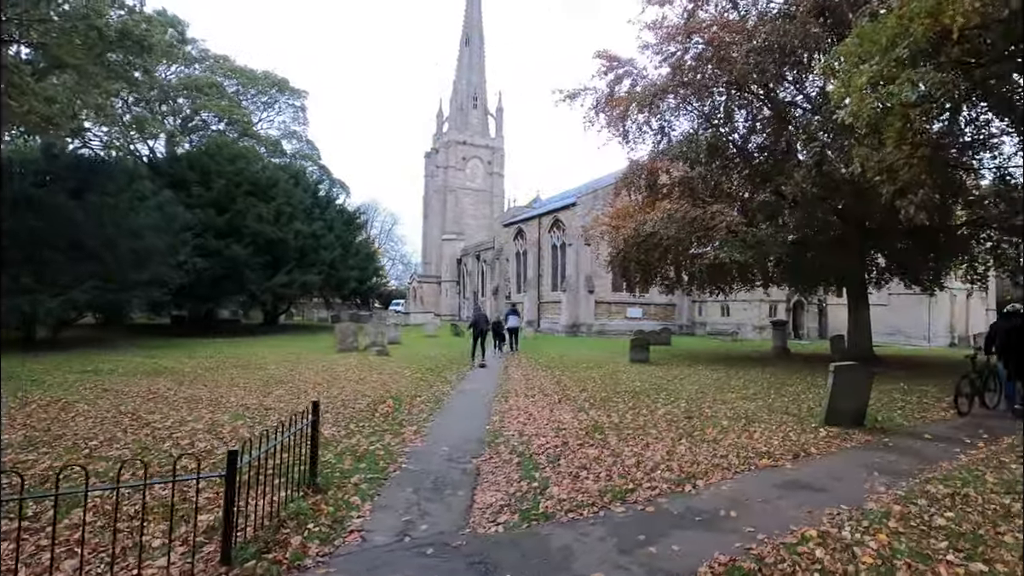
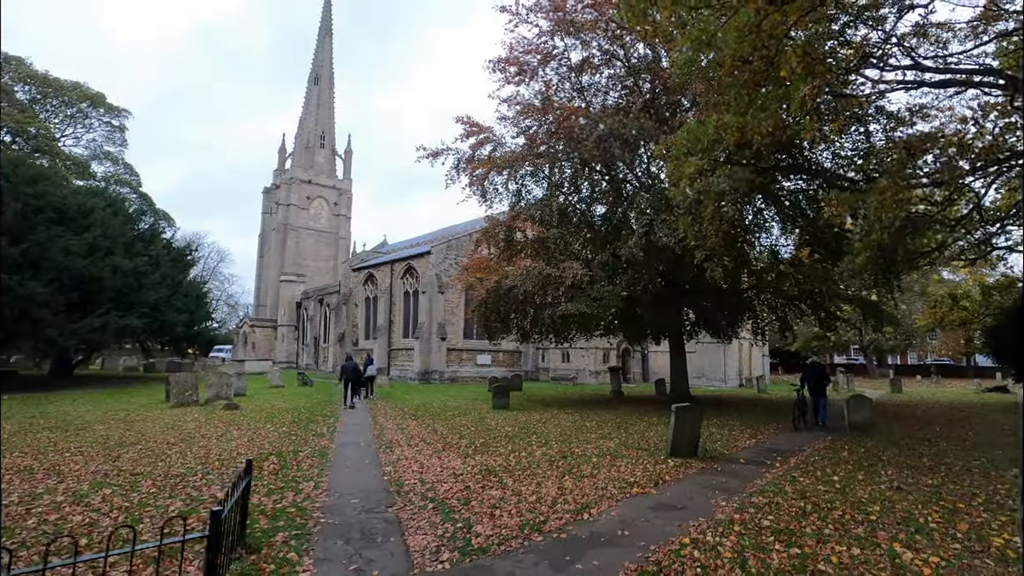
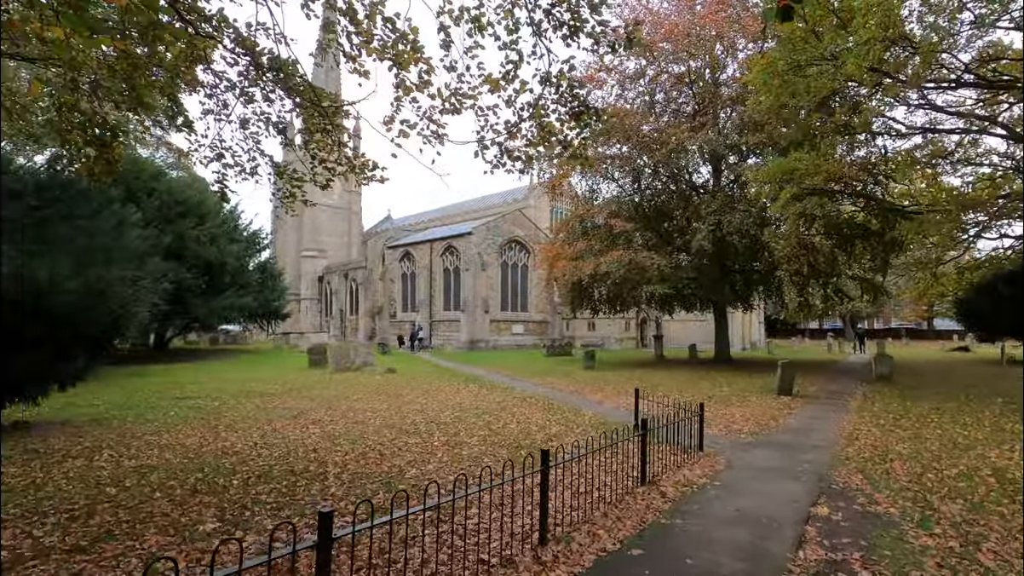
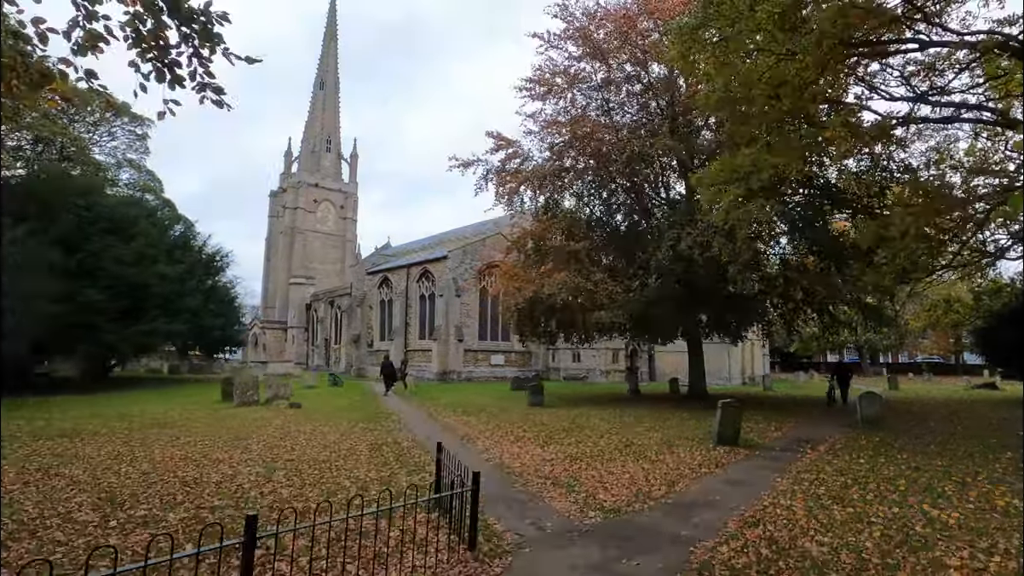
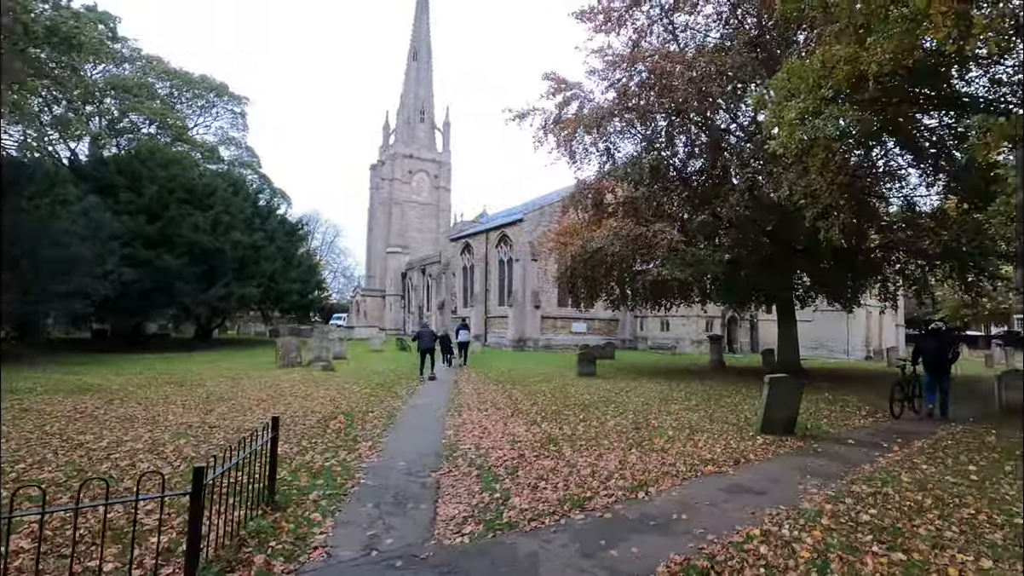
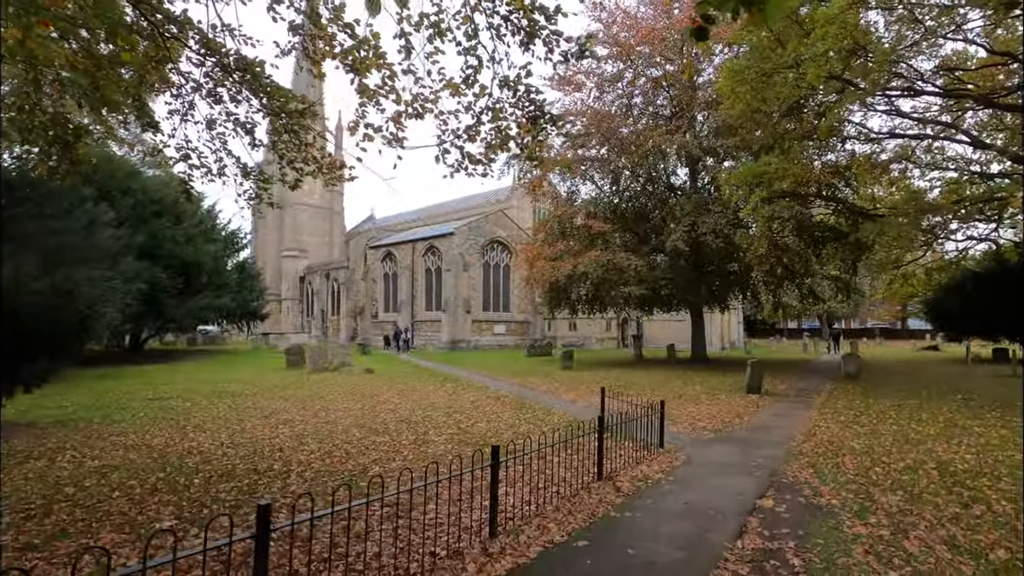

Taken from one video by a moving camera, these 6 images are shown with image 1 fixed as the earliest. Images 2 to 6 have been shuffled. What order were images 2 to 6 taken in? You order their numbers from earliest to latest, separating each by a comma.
5, 2, 4, 6, 3
